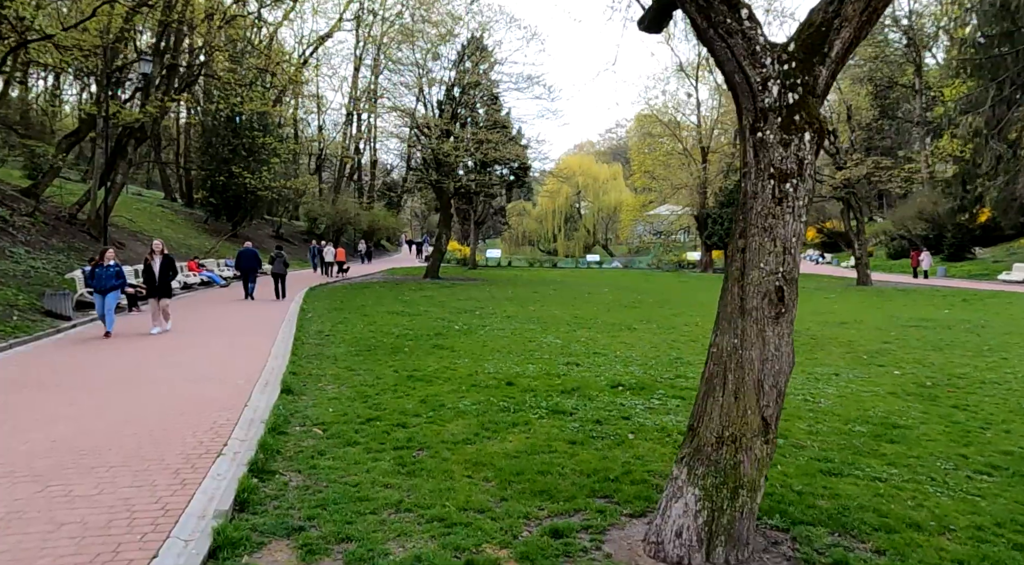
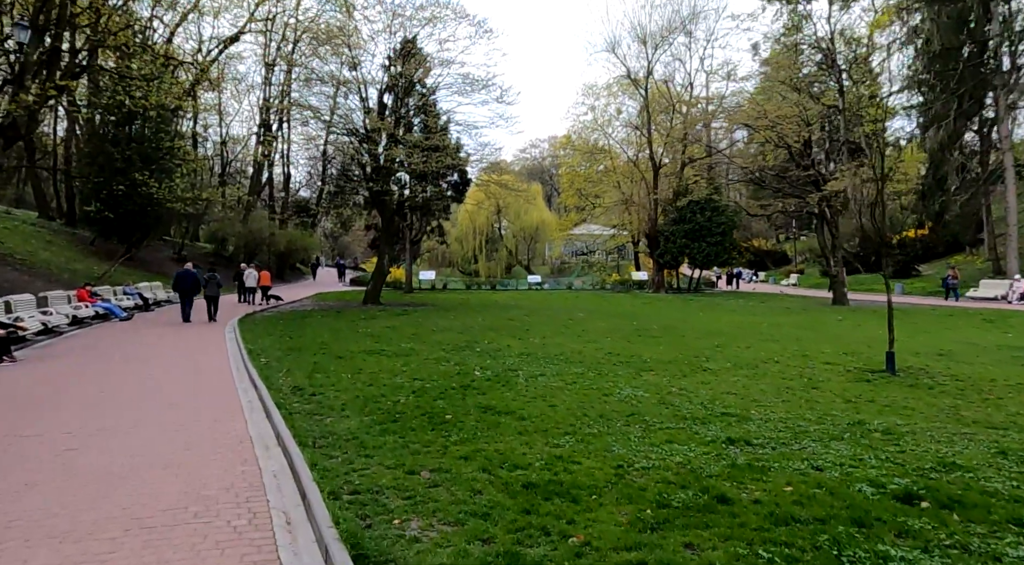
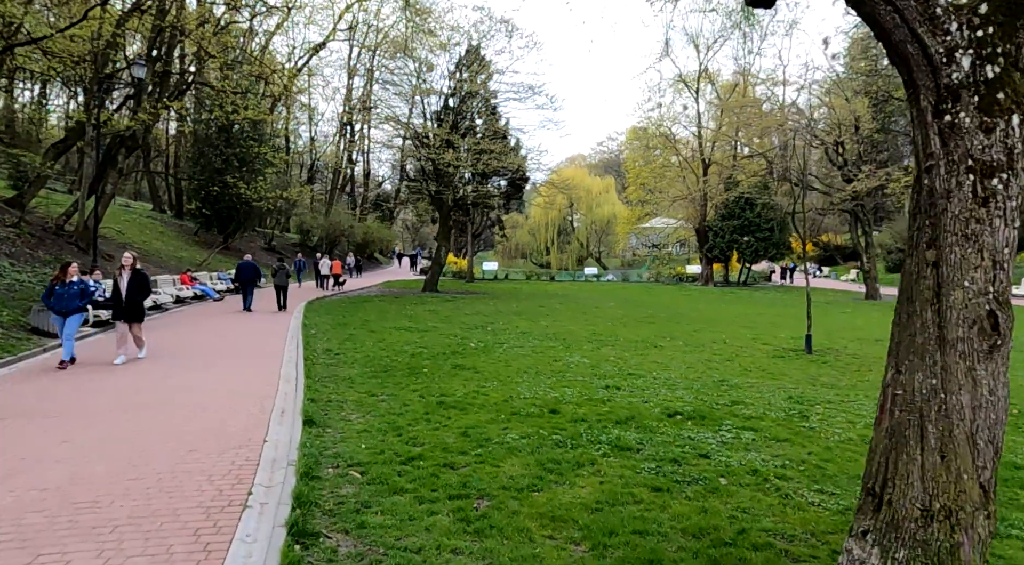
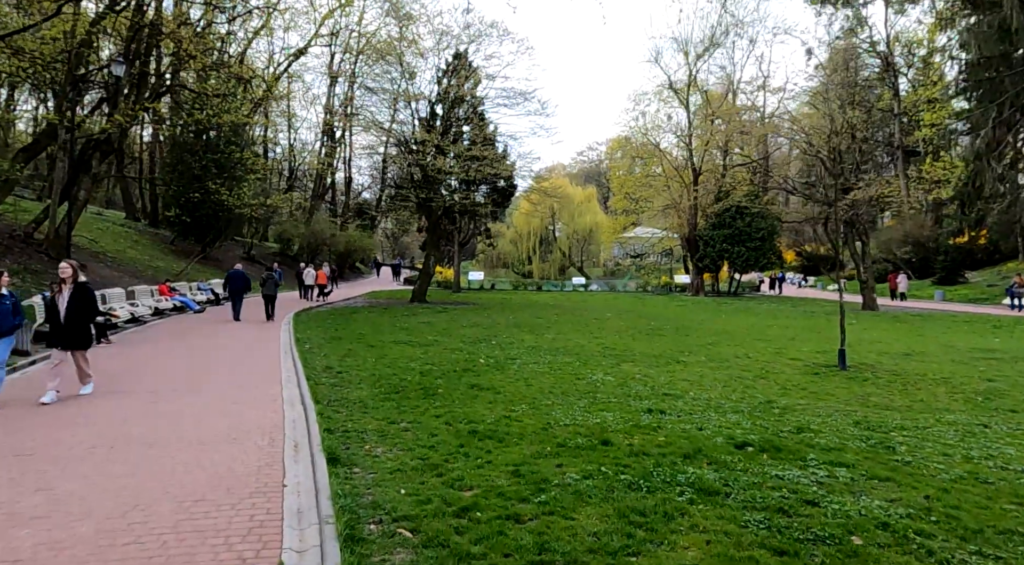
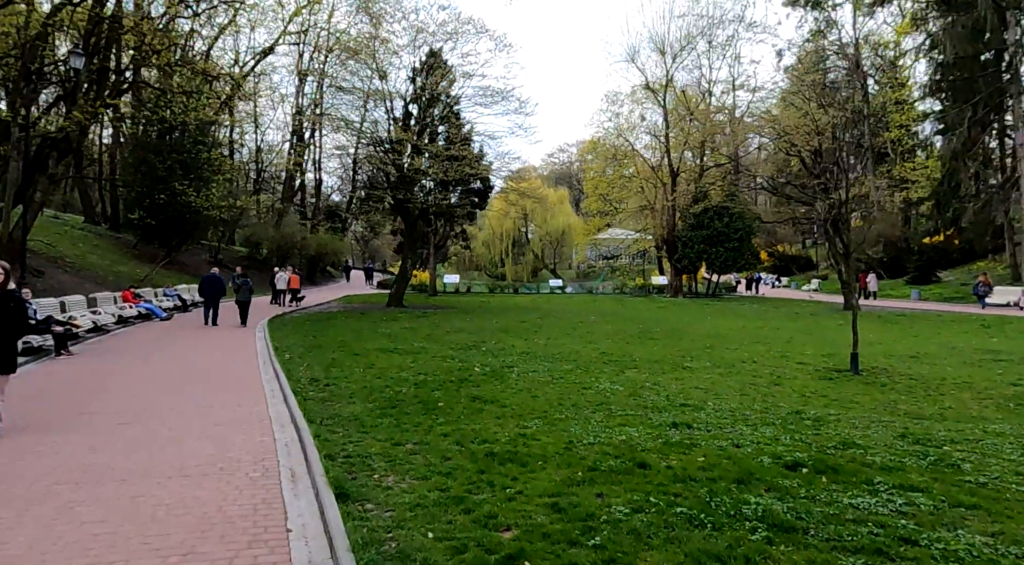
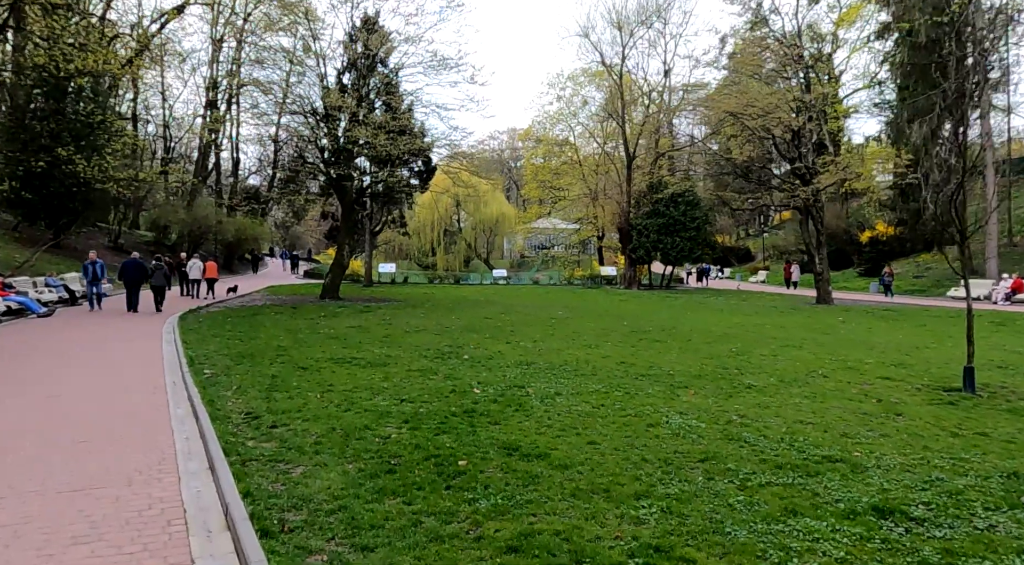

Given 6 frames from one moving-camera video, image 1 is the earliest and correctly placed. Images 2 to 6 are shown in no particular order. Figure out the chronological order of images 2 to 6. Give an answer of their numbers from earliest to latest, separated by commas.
3, 4, 5, 2, 6
